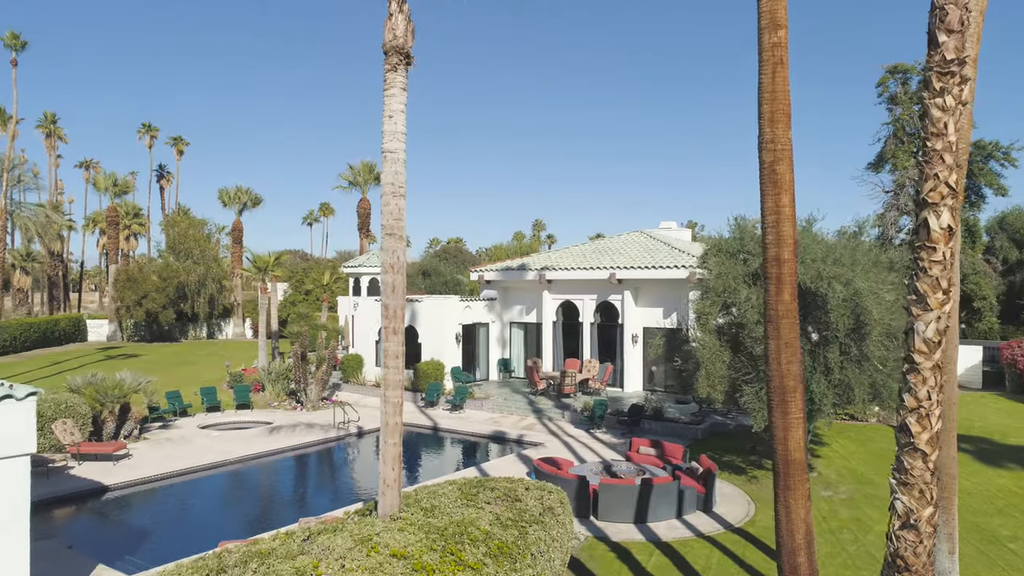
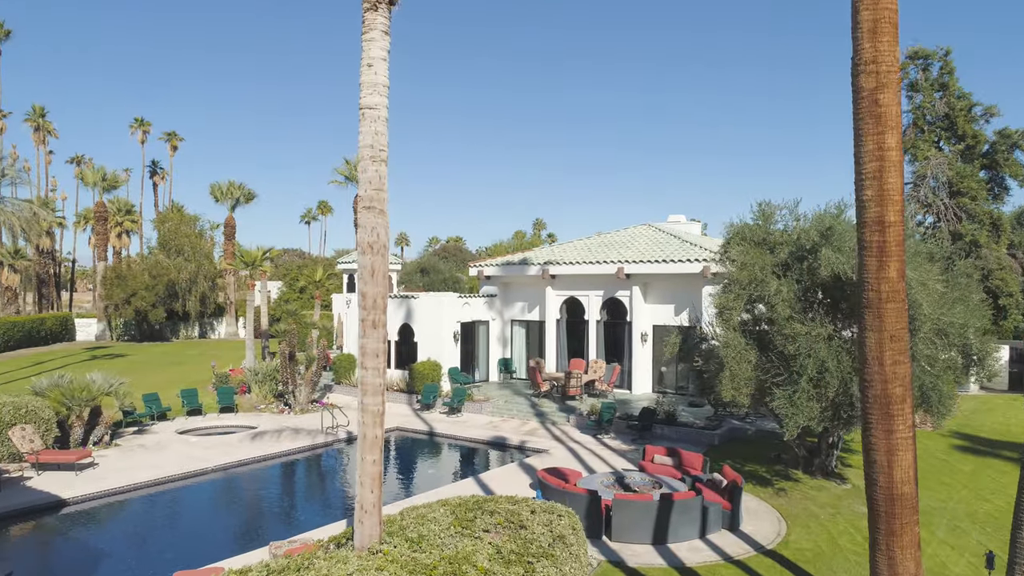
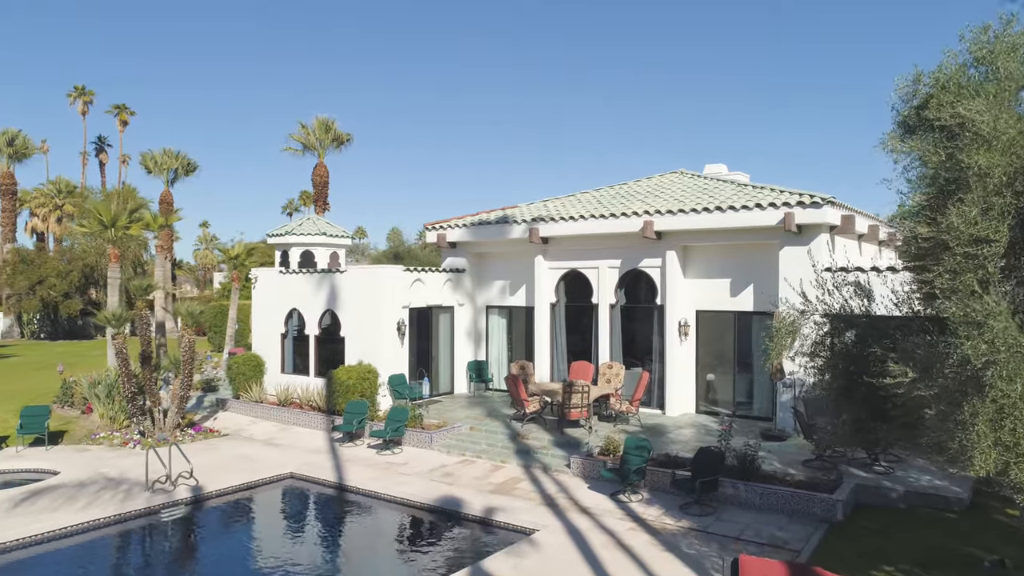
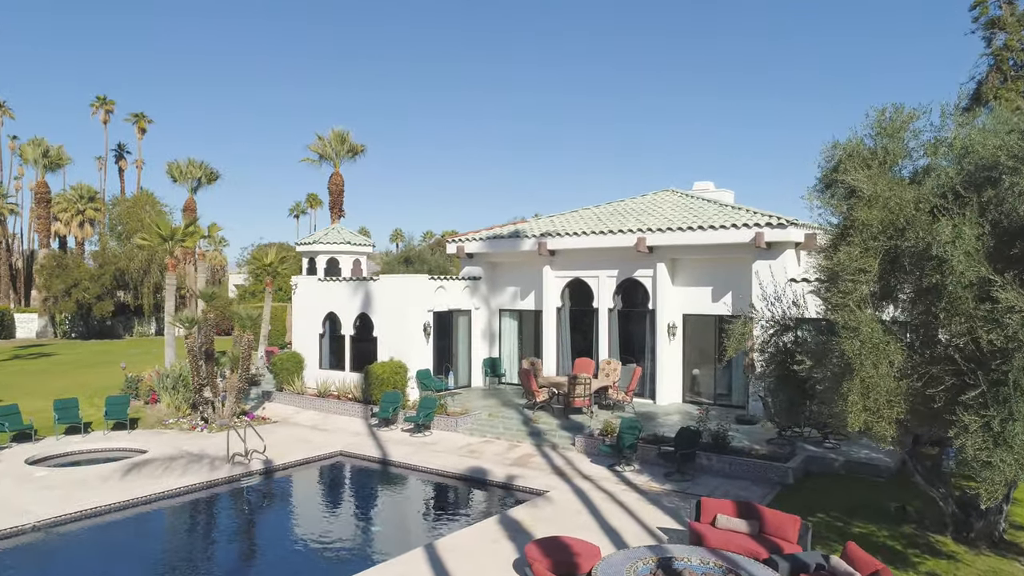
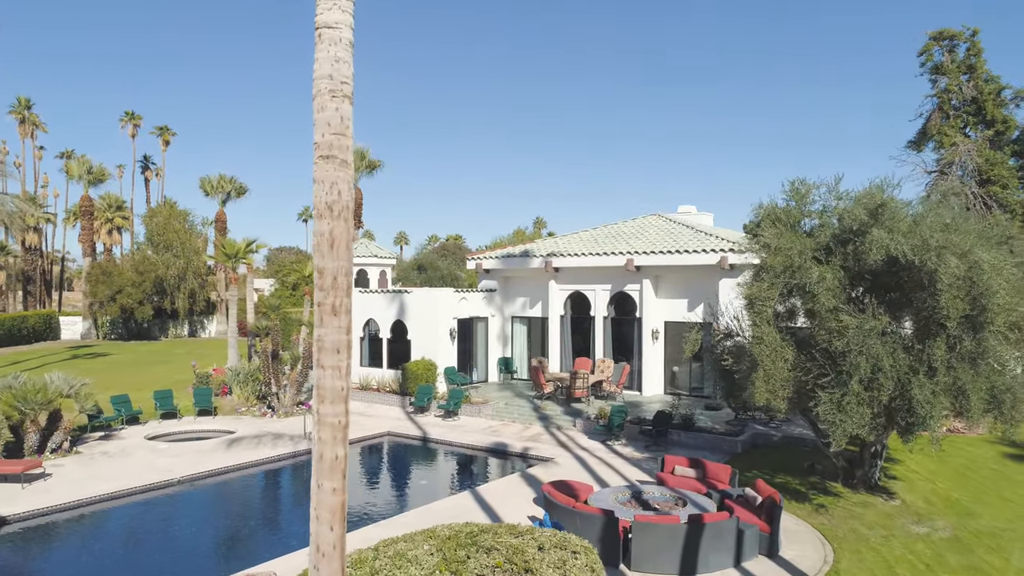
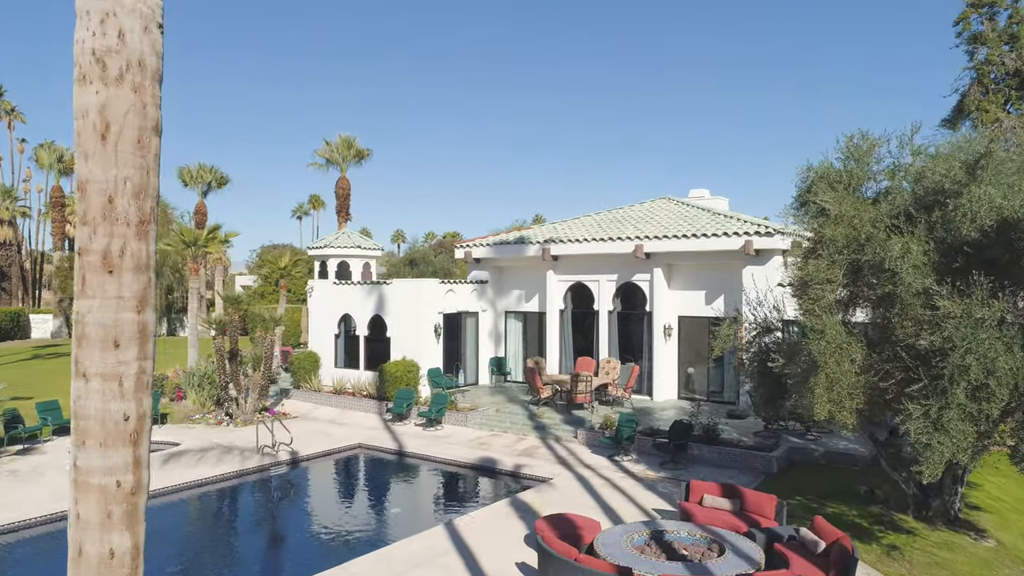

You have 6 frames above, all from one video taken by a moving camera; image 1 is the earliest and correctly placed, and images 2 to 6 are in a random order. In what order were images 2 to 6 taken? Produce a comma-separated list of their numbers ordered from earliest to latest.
2, 5, 6, 4, 3
